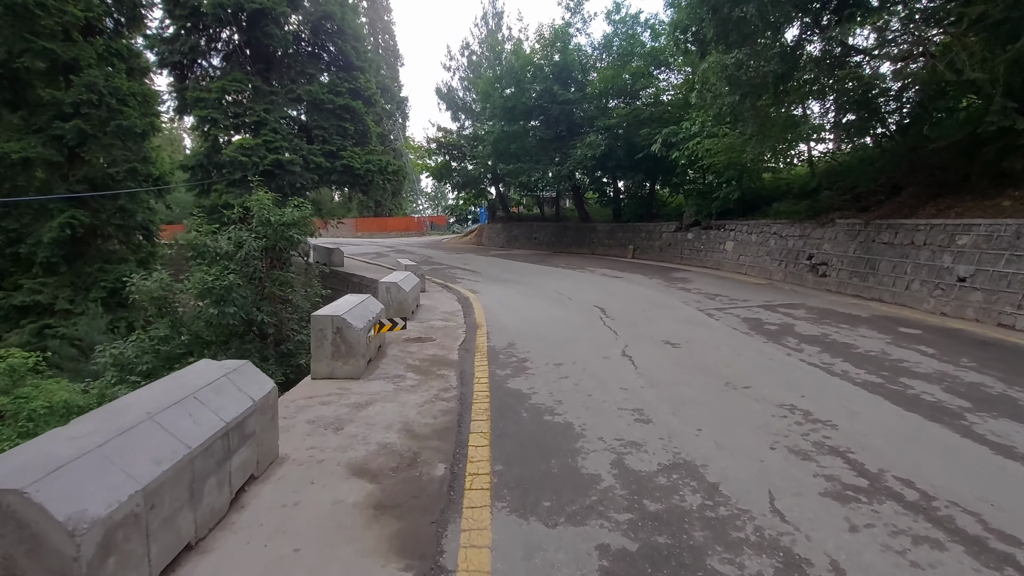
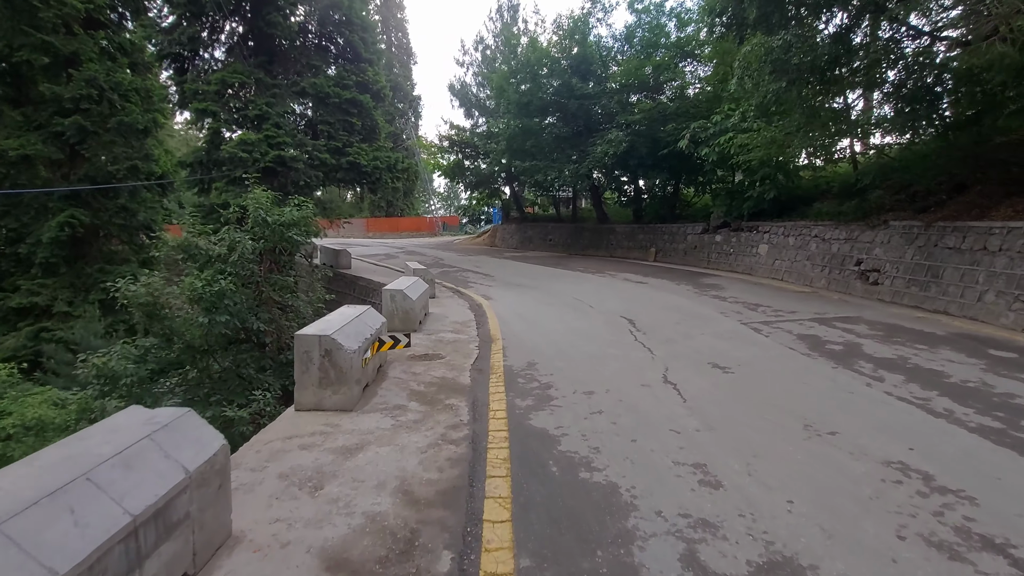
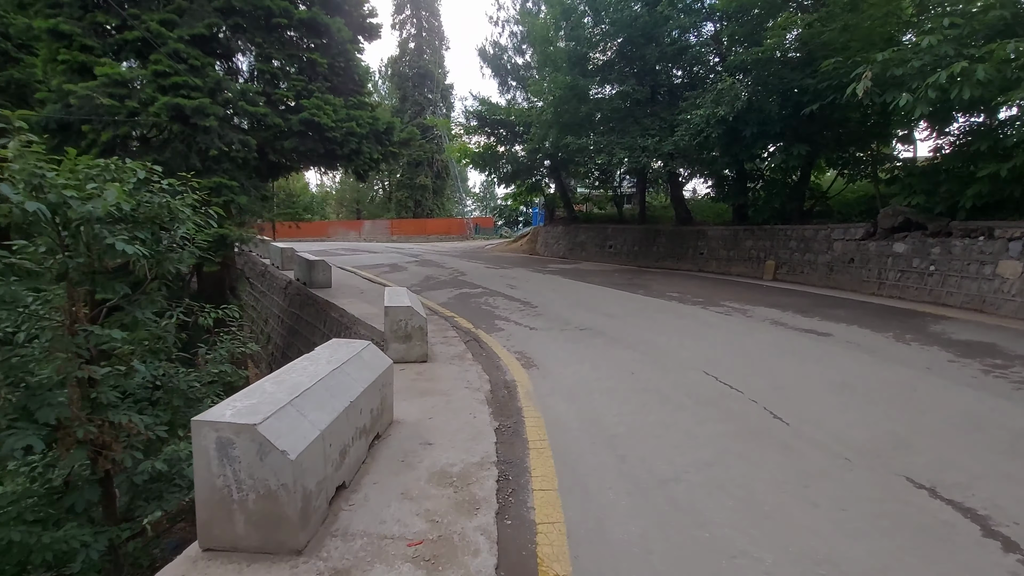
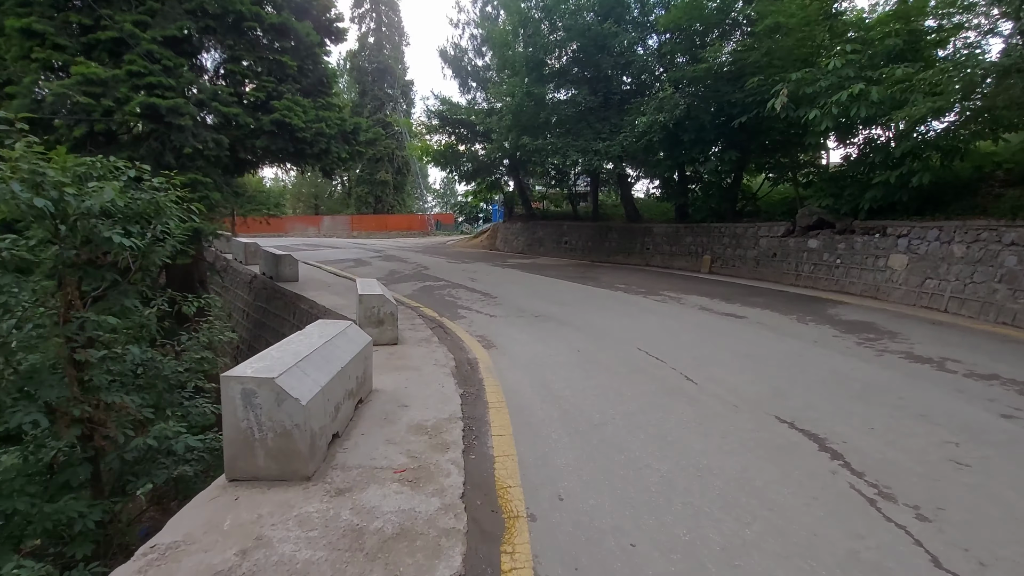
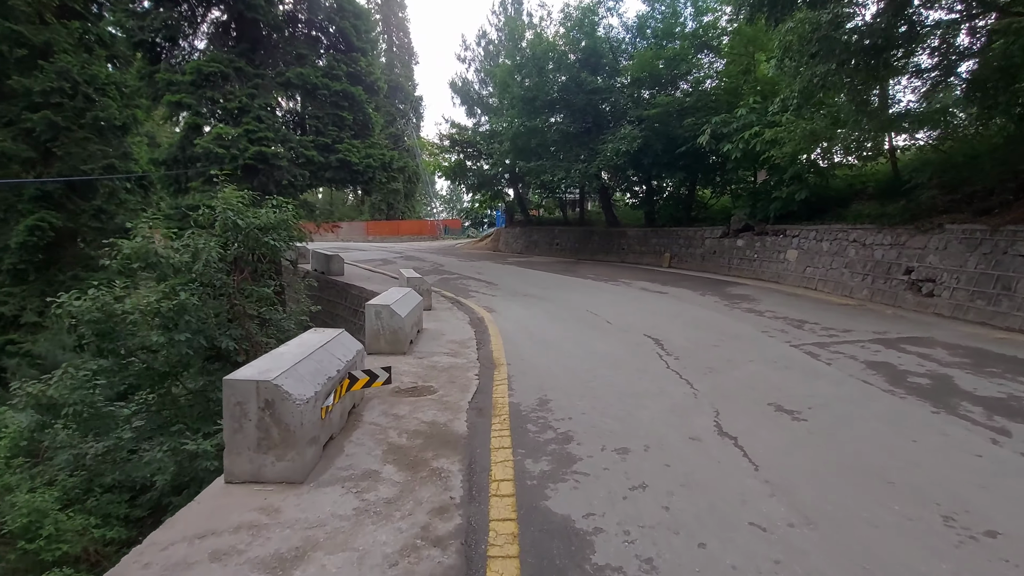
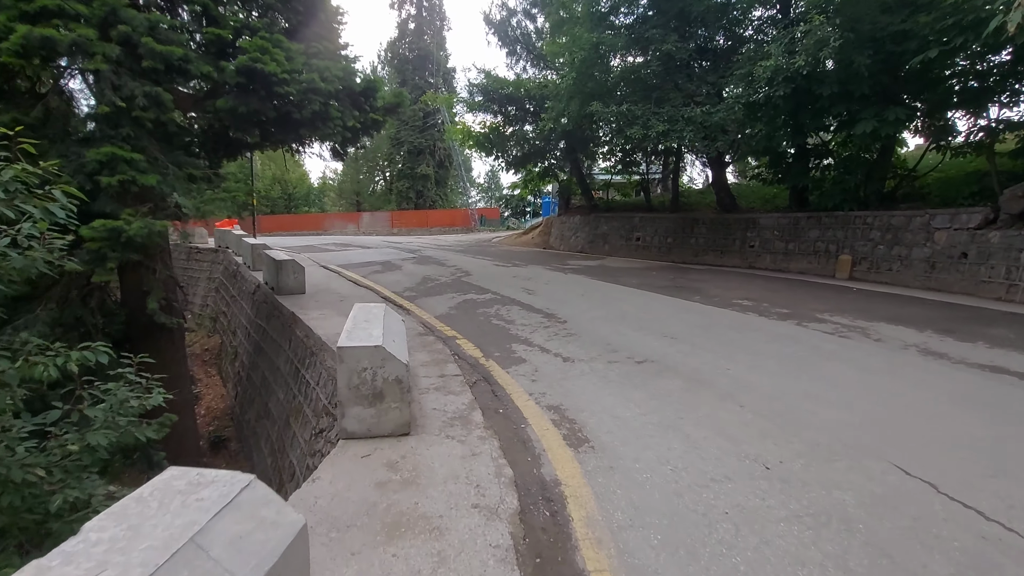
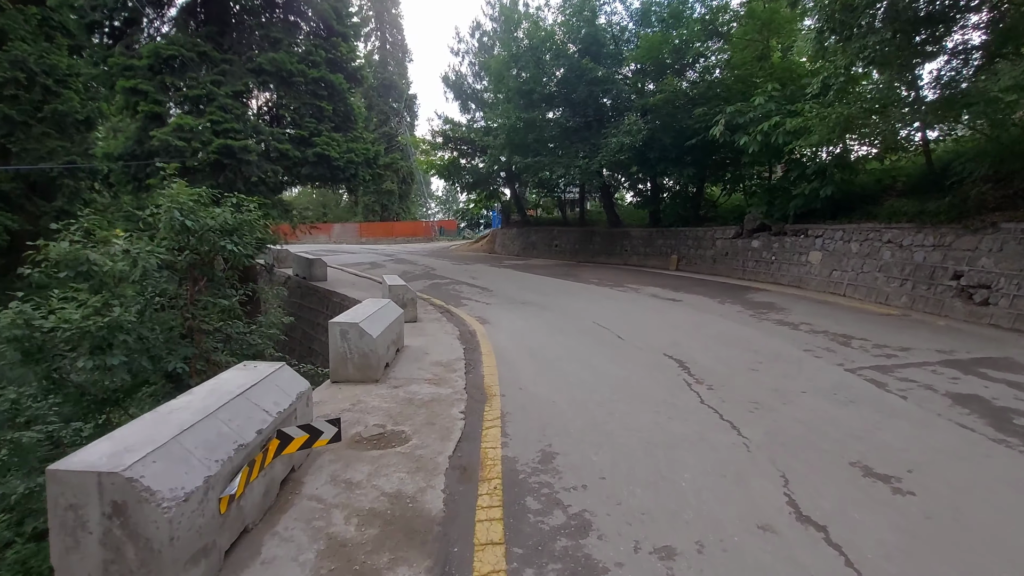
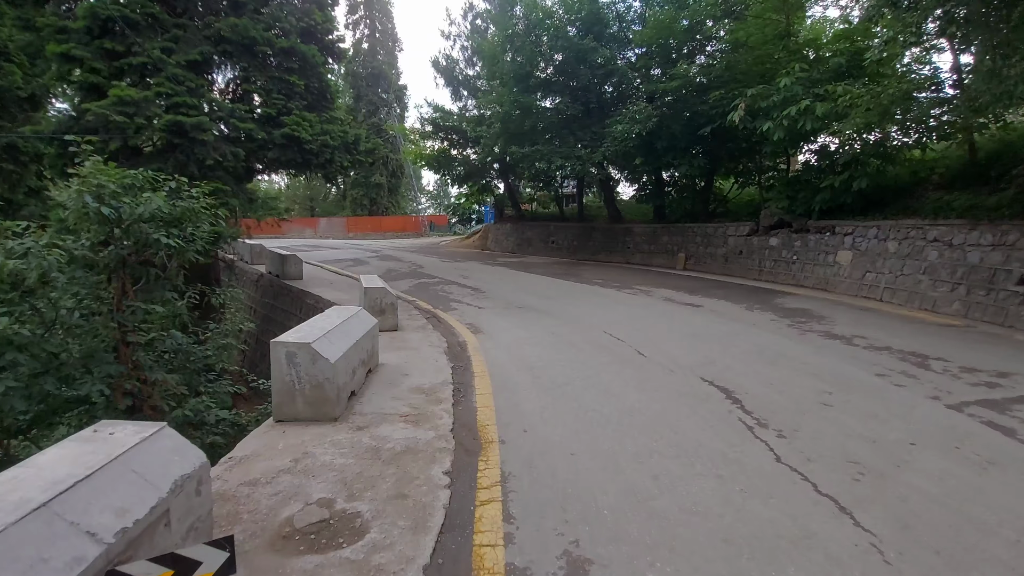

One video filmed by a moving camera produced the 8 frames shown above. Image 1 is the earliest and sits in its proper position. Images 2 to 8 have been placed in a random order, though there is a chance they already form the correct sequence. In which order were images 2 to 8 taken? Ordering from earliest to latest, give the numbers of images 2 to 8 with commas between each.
2, 5, 7, 8, 4, 3, 6
